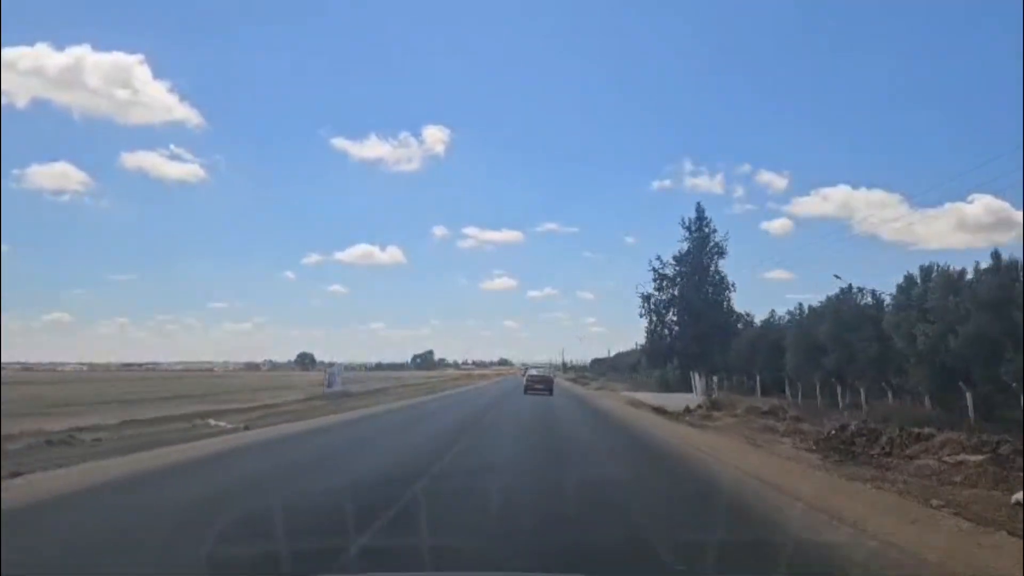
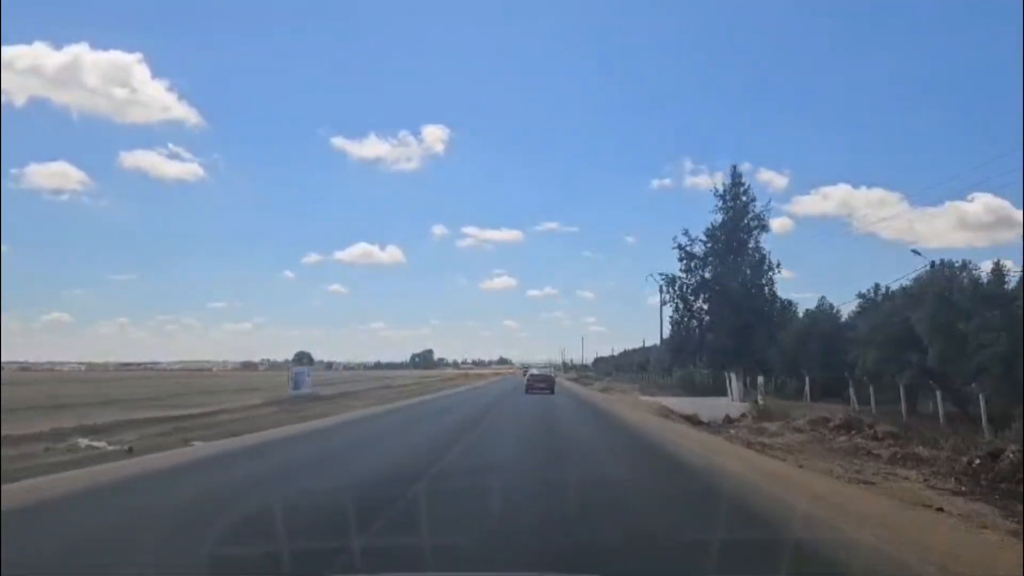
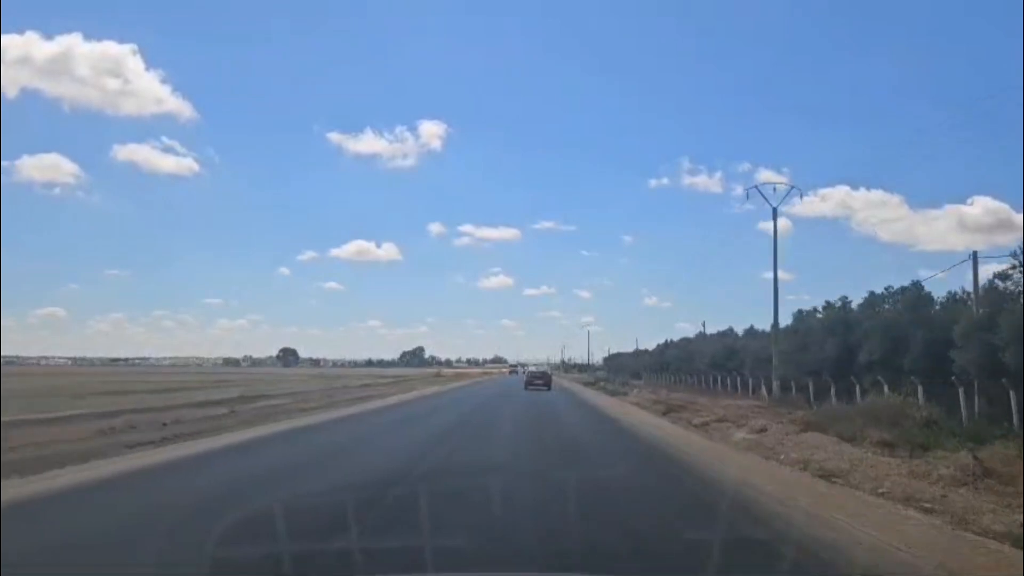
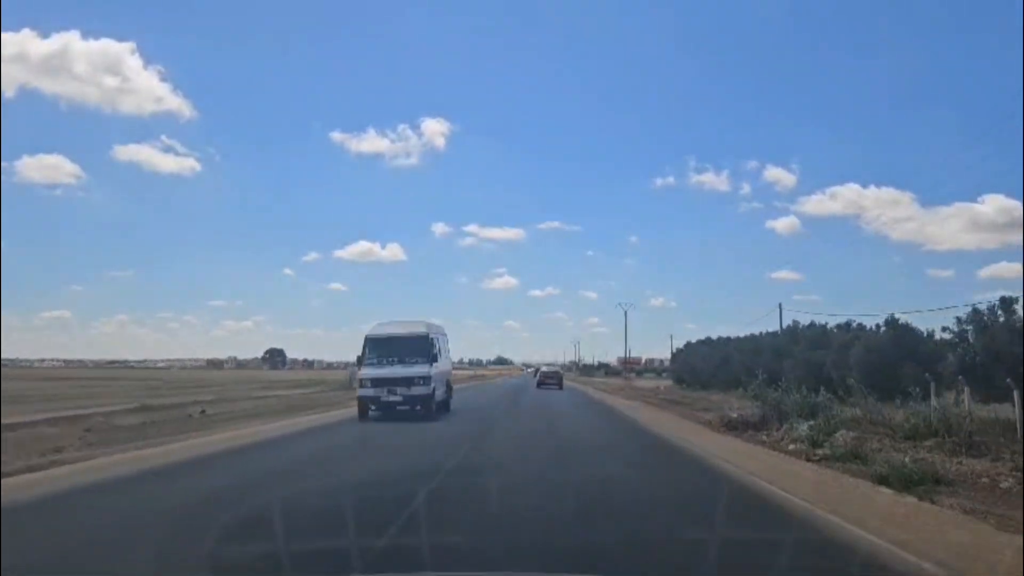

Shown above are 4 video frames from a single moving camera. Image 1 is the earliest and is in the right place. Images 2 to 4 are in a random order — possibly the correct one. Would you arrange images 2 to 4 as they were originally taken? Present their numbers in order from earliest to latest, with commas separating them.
2, 3, 4
